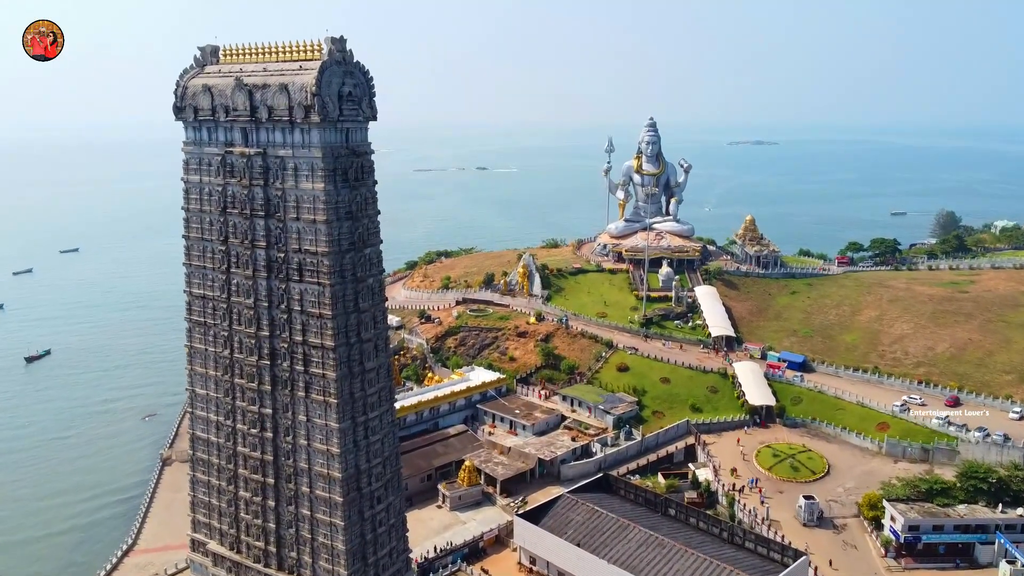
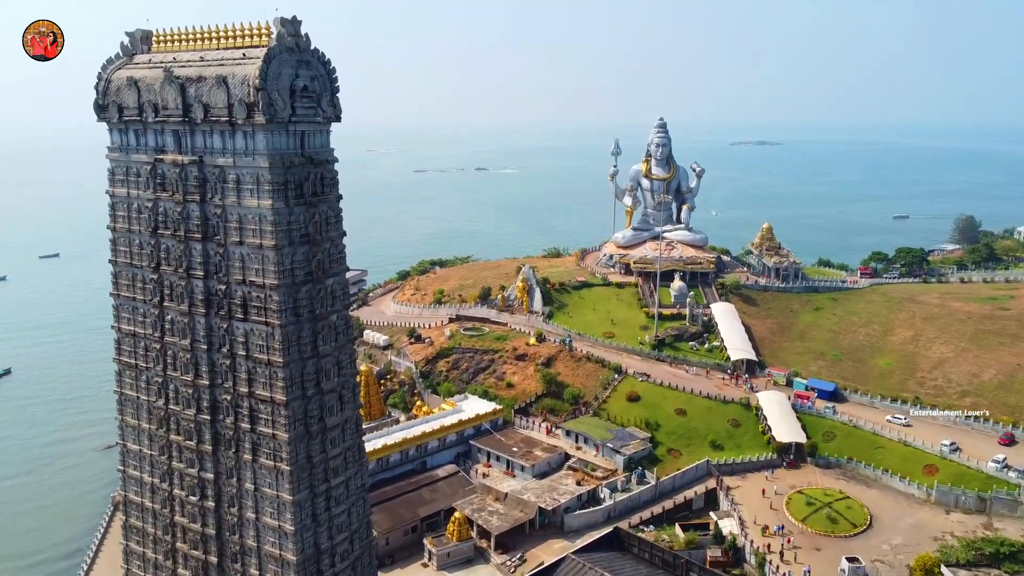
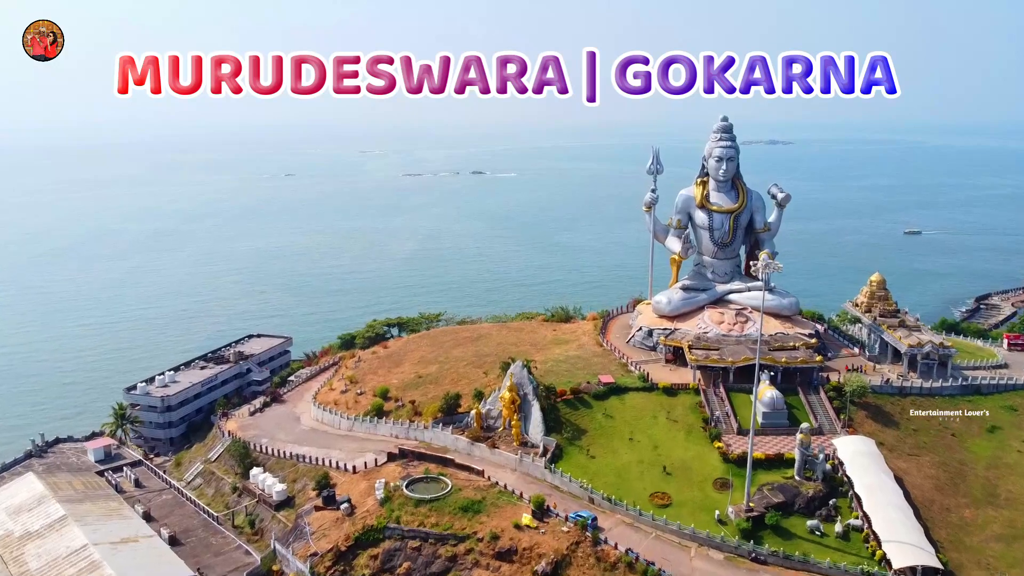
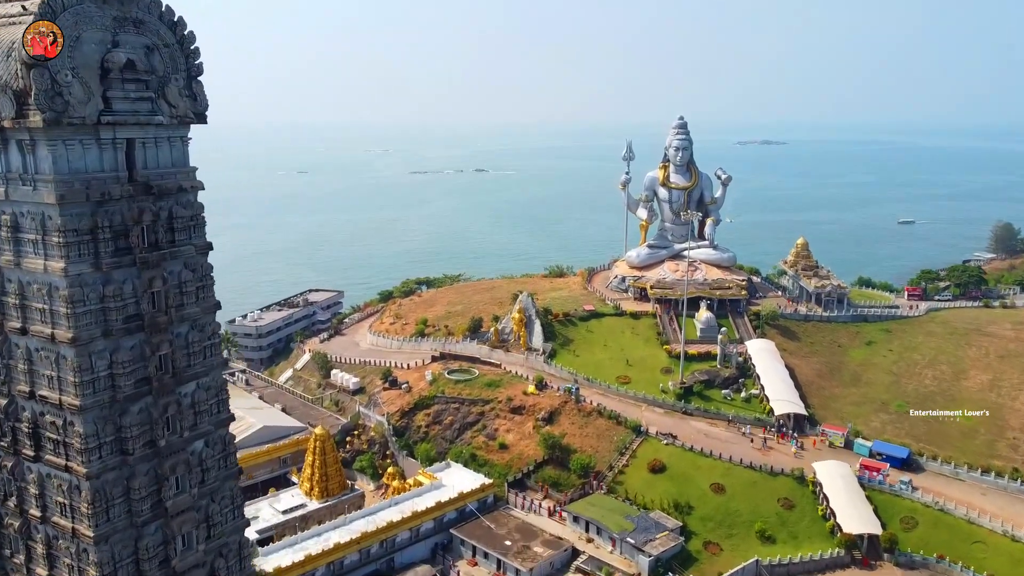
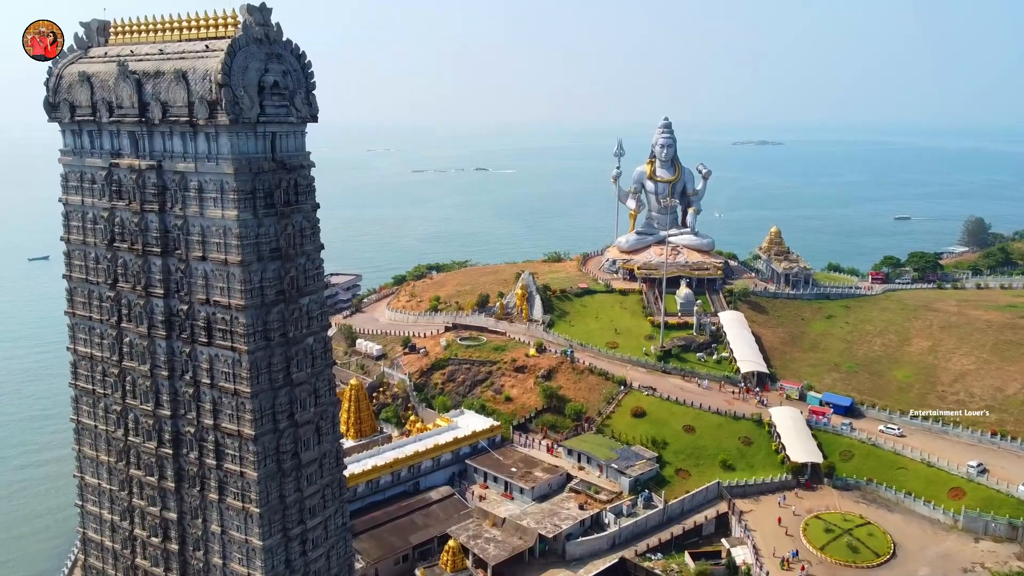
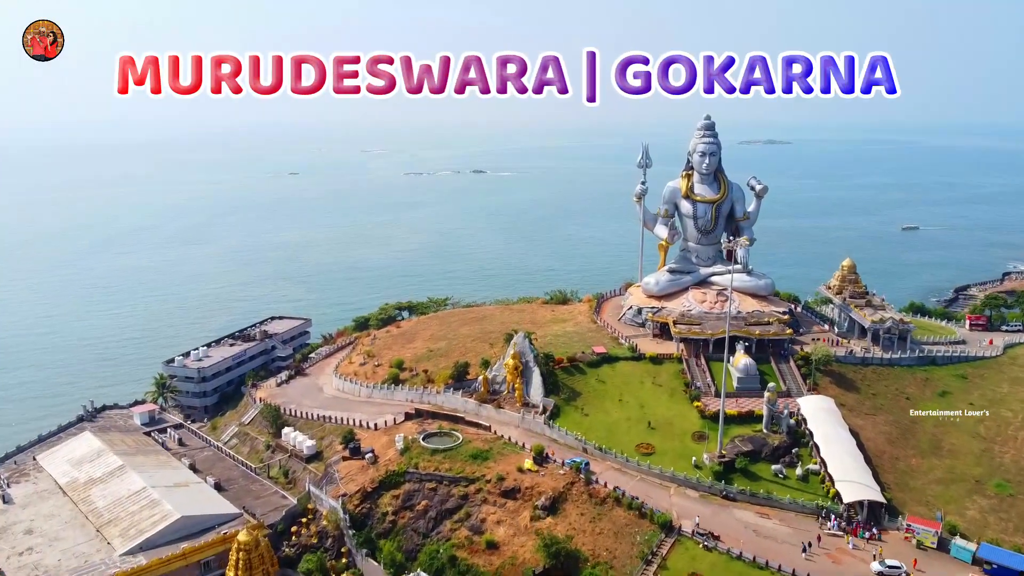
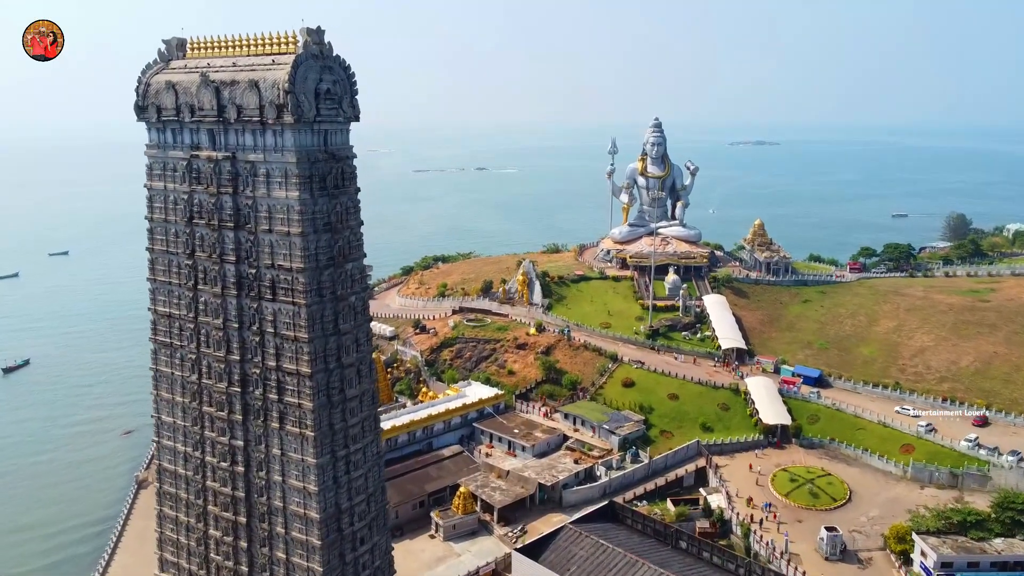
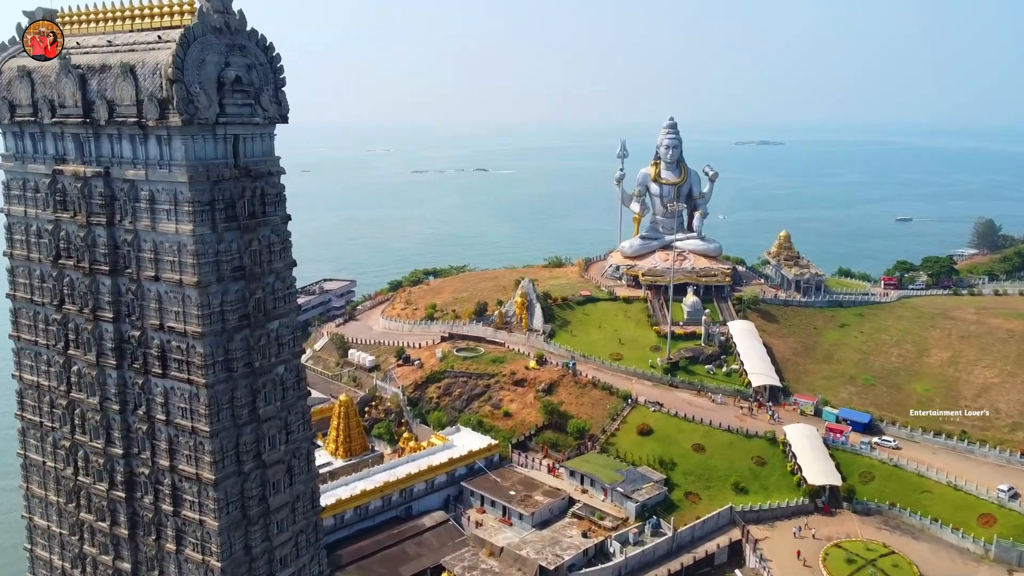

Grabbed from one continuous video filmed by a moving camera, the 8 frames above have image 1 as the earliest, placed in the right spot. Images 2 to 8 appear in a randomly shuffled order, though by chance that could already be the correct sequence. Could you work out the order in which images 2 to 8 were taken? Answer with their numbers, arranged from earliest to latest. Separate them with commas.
7, 2, 5, 8, 4, 6, 3
